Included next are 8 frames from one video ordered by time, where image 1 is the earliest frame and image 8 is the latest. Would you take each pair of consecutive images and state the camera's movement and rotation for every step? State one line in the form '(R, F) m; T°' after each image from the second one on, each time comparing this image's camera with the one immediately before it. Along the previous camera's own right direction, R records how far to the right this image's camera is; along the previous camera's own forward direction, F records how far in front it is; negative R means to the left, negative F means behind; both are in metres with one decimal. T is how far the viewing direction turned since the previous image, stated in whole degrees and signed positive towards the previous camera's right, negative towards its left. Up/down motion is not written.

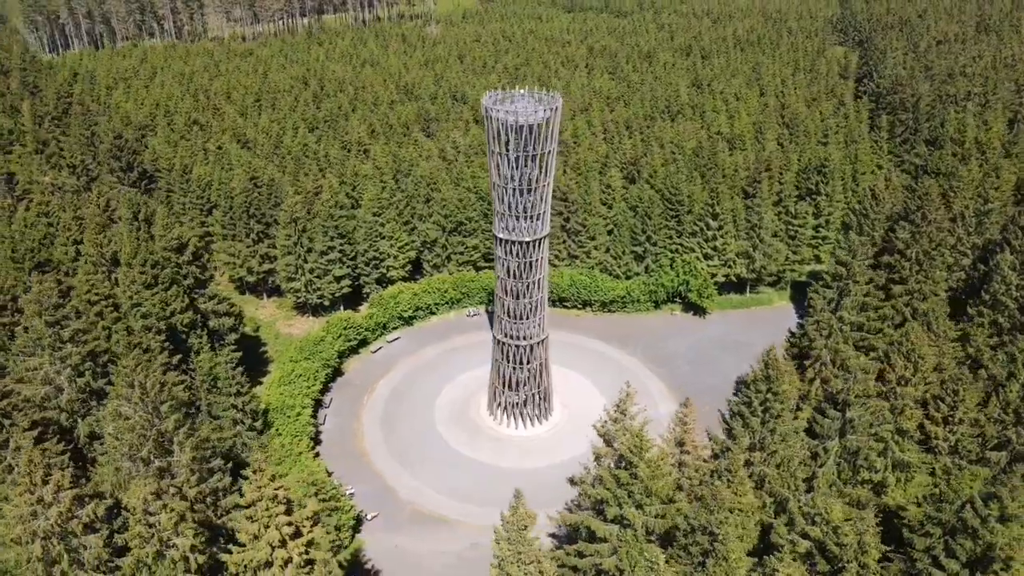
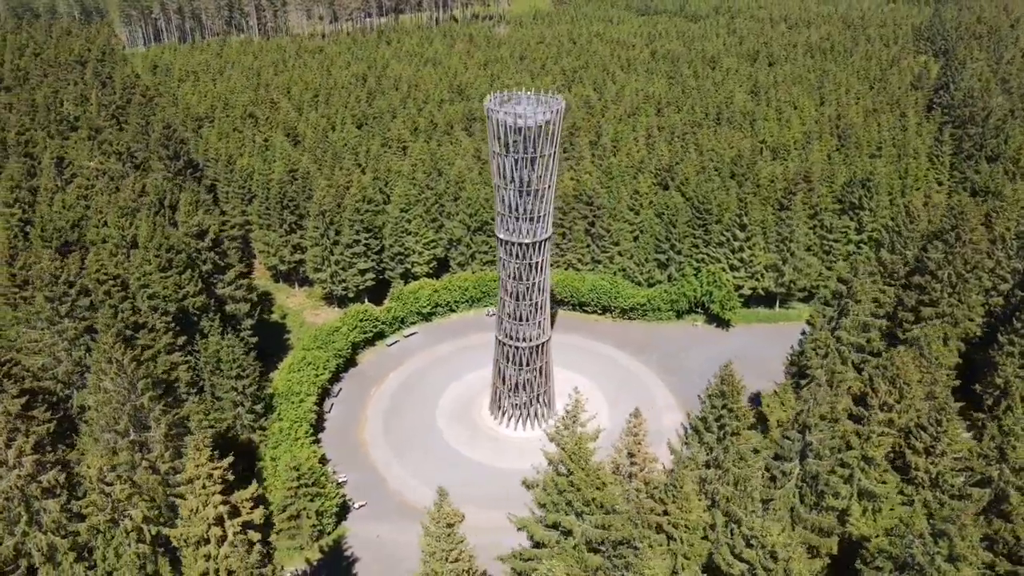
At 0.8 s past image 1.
(+3.2, +0.1) m; -6°
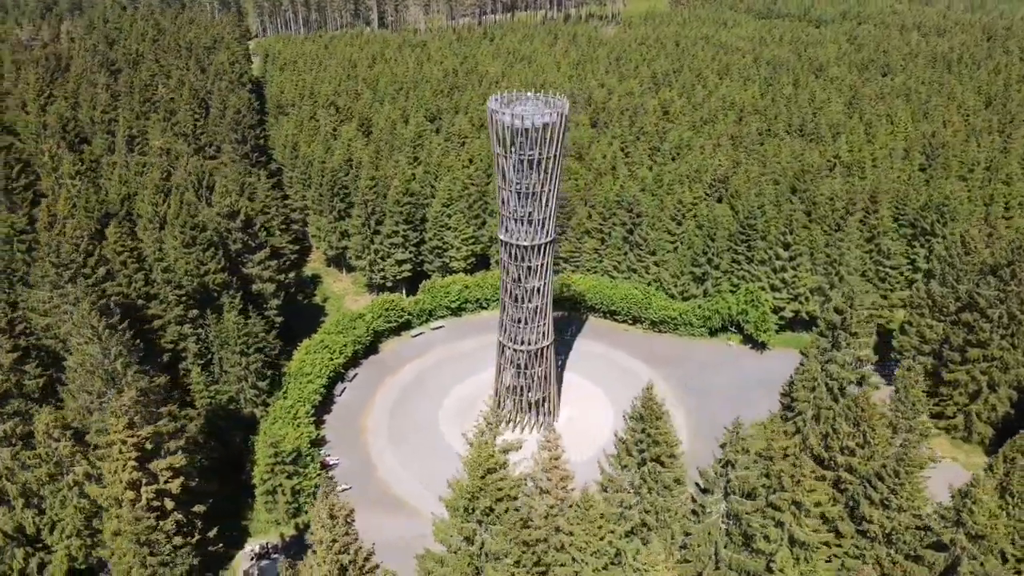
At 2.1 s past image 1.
(+5.0, +0.6) m; -9°
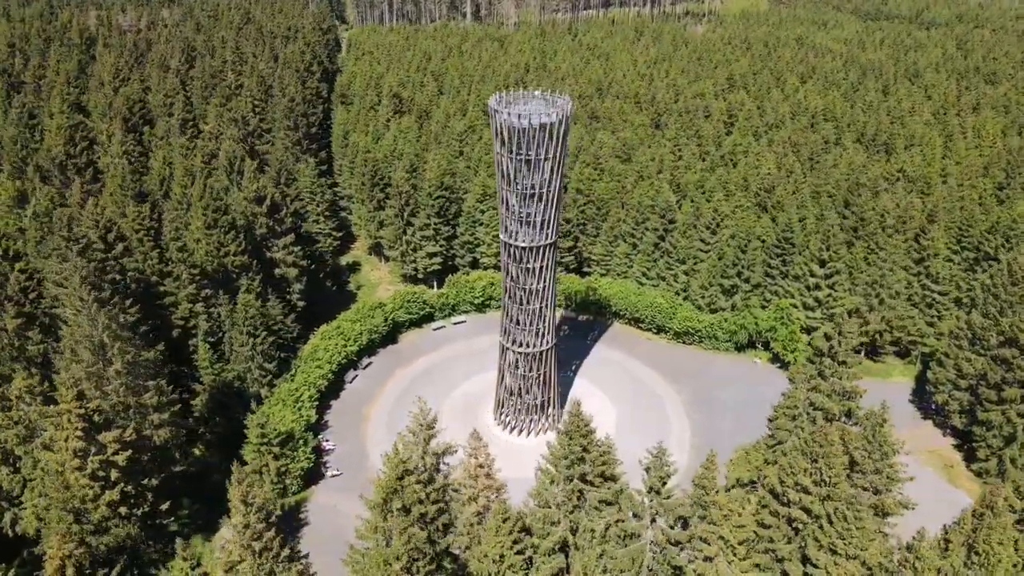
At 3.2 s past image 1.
(+4.0, +0.6) m; -7°
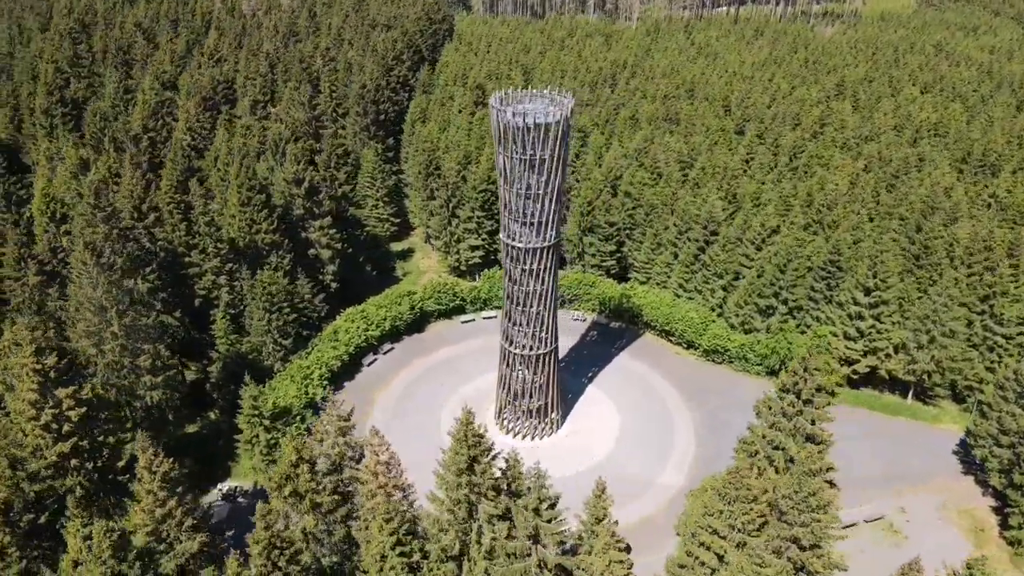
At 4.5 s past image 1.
(+5.3, +0.9) m; -9°
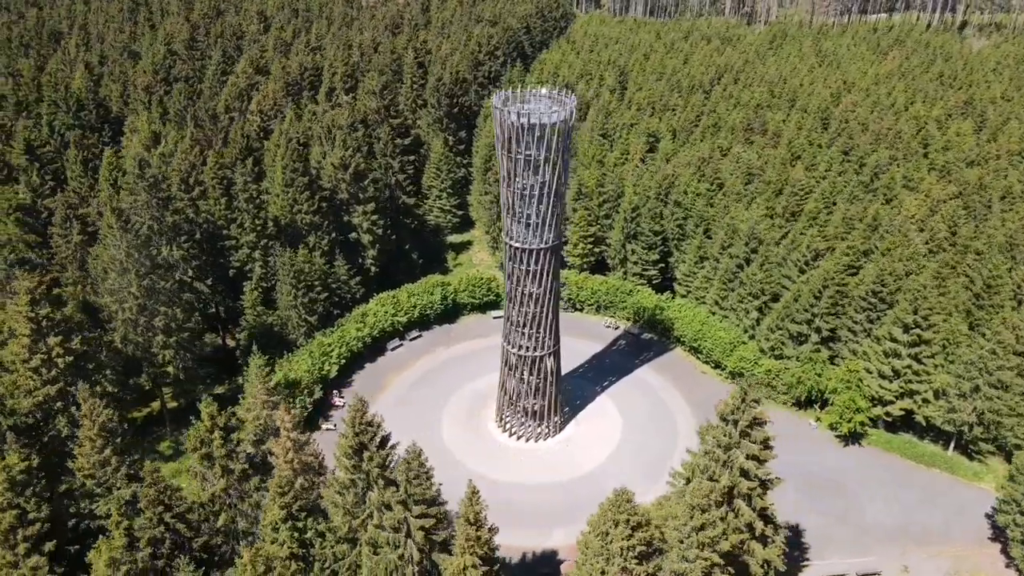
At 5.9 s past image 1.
(+5.5, +0.5) m; -10°
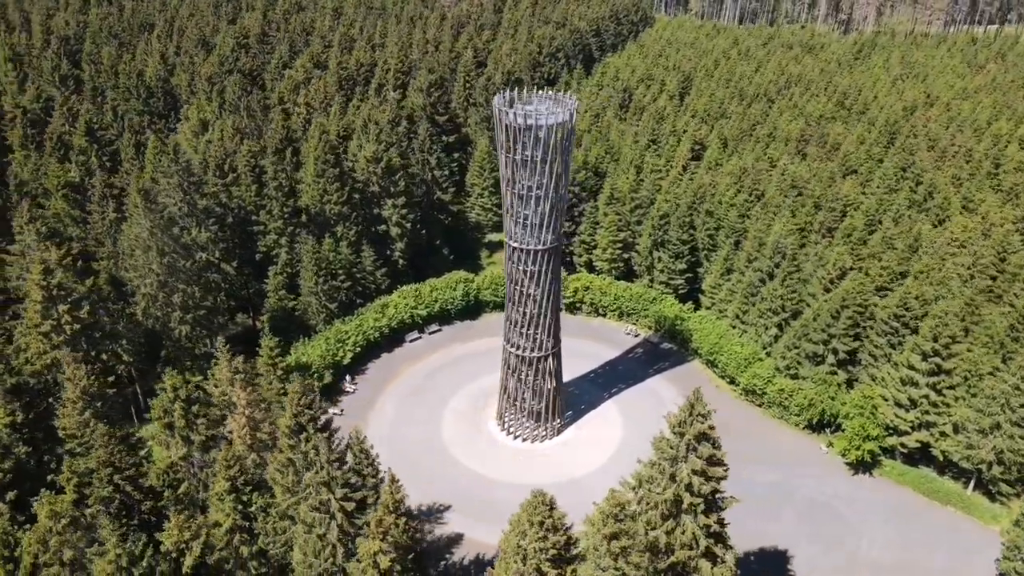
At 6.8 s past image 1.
(+3.6, 0.0) m; -6°
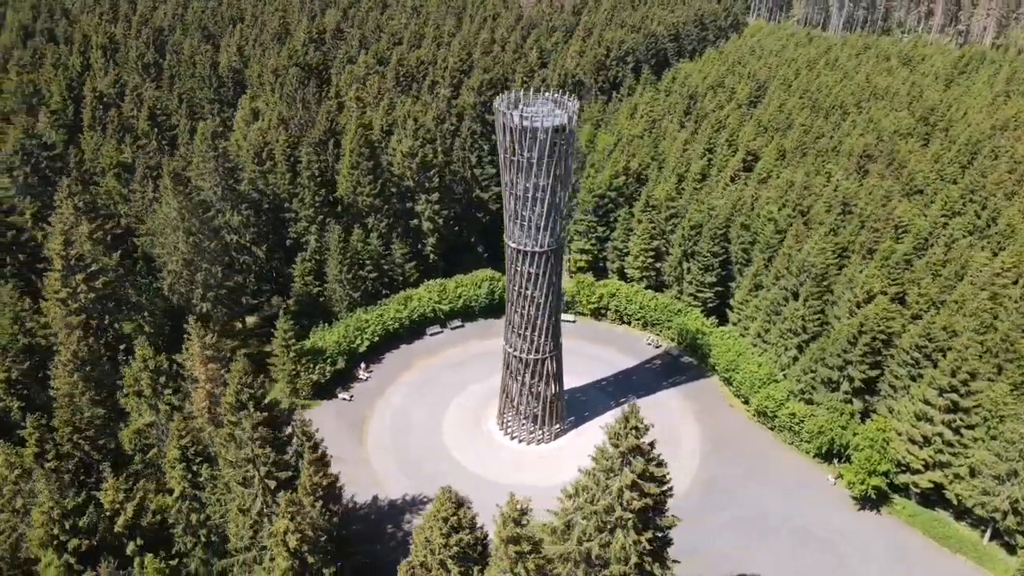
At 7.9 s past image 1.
(+4.0, +0.2) m; -7°
